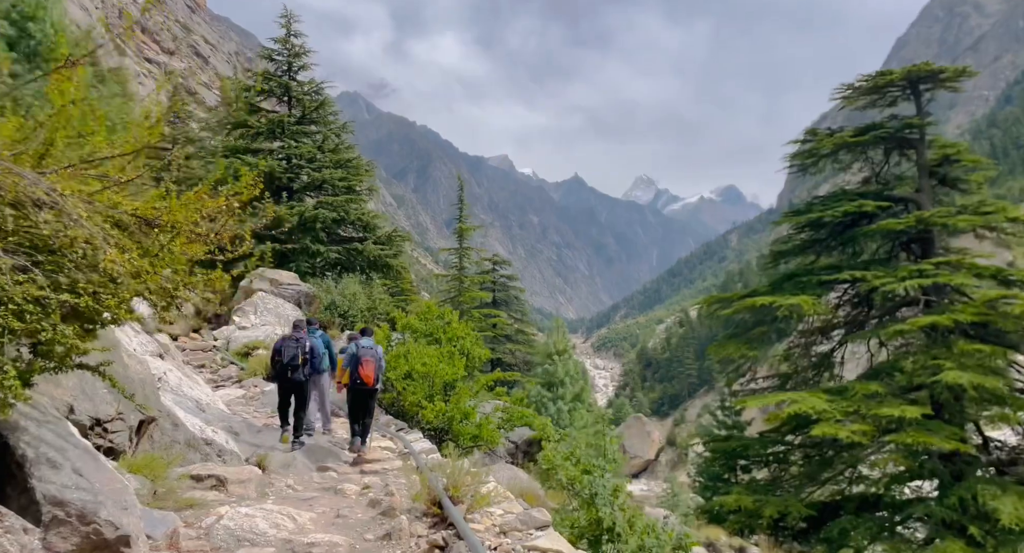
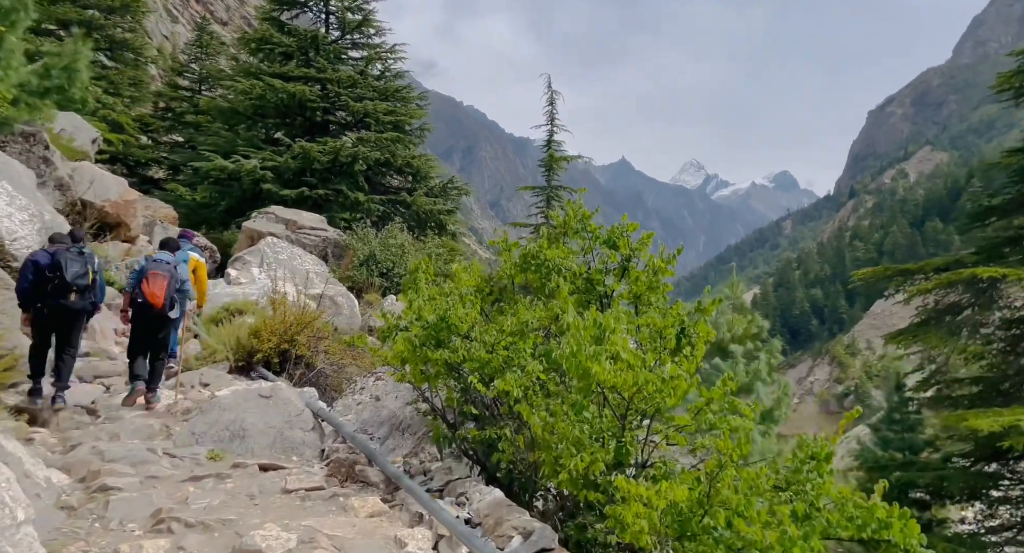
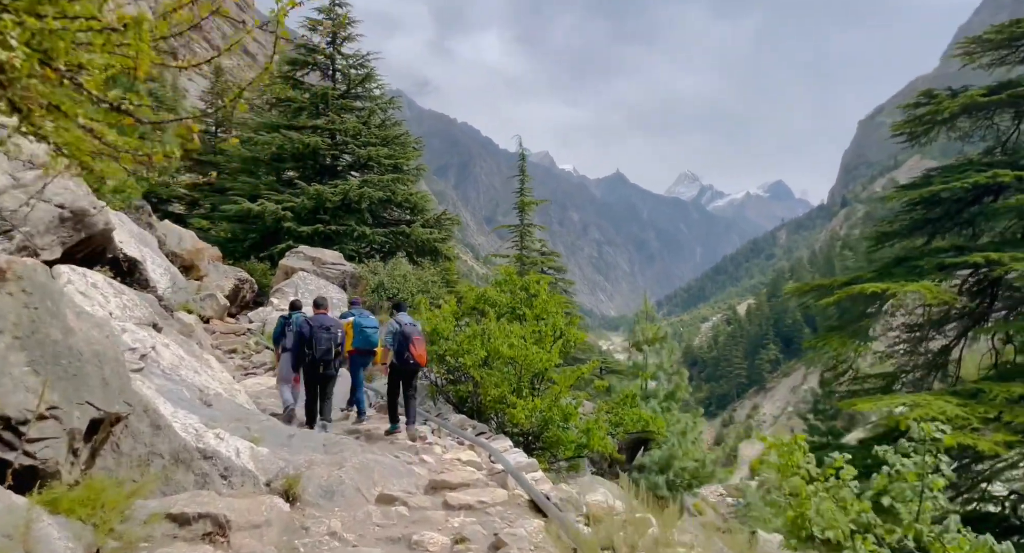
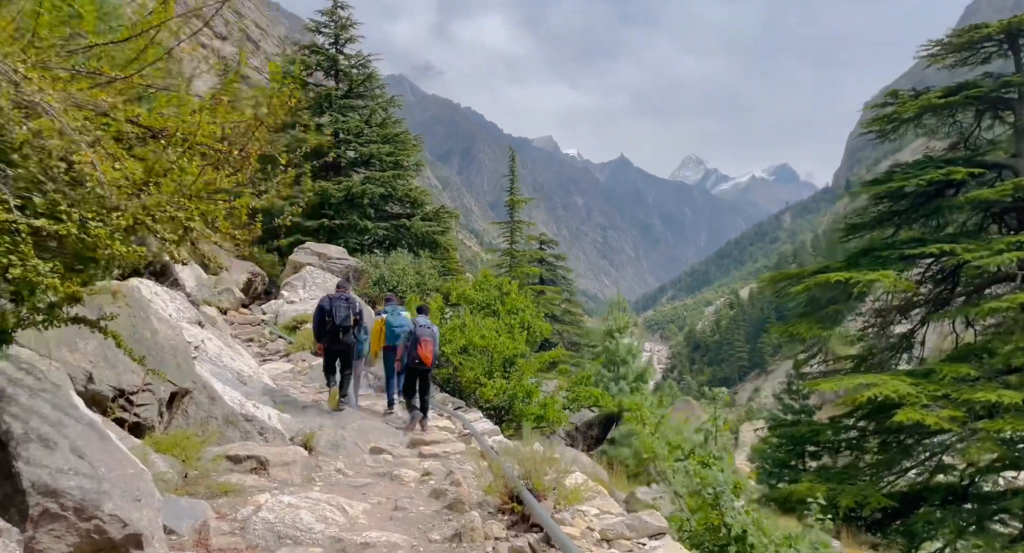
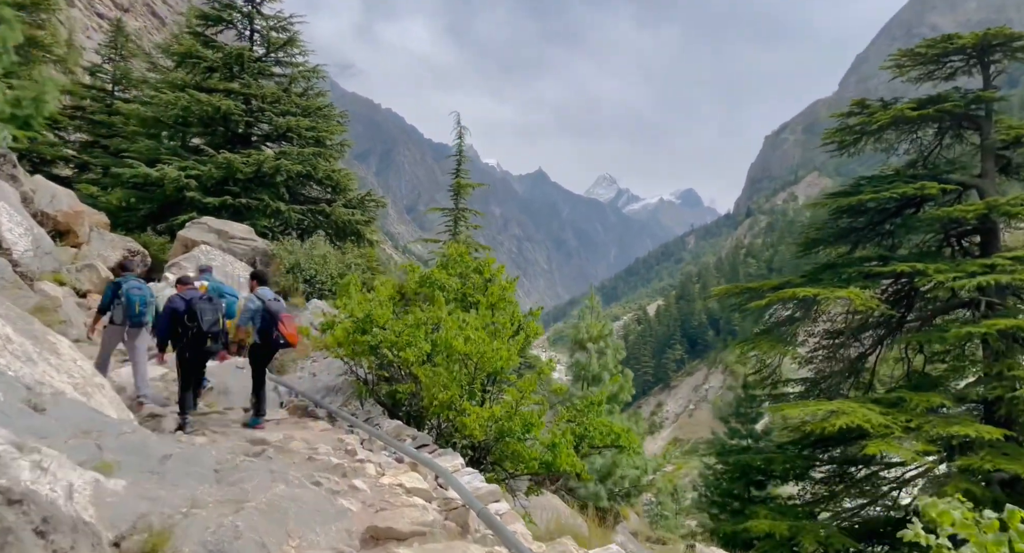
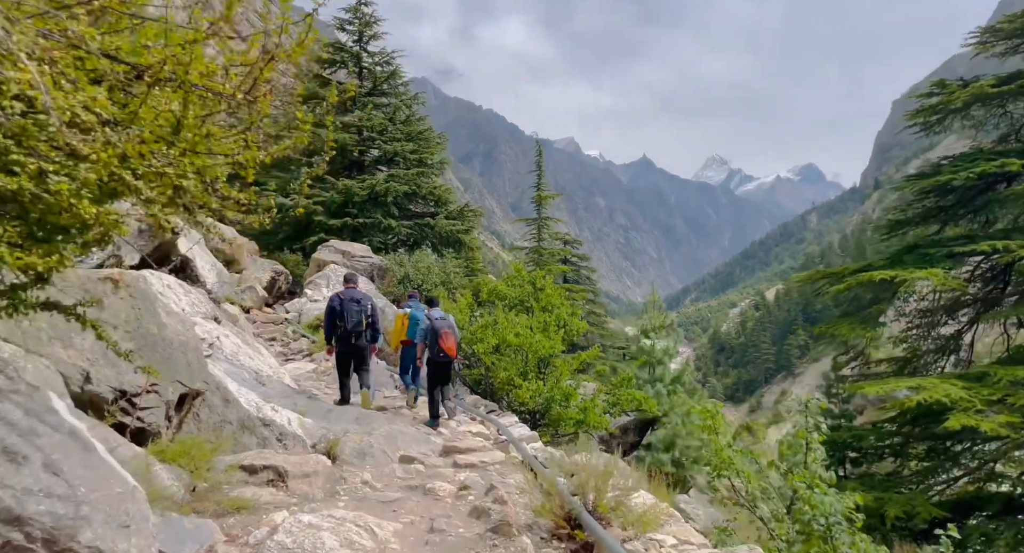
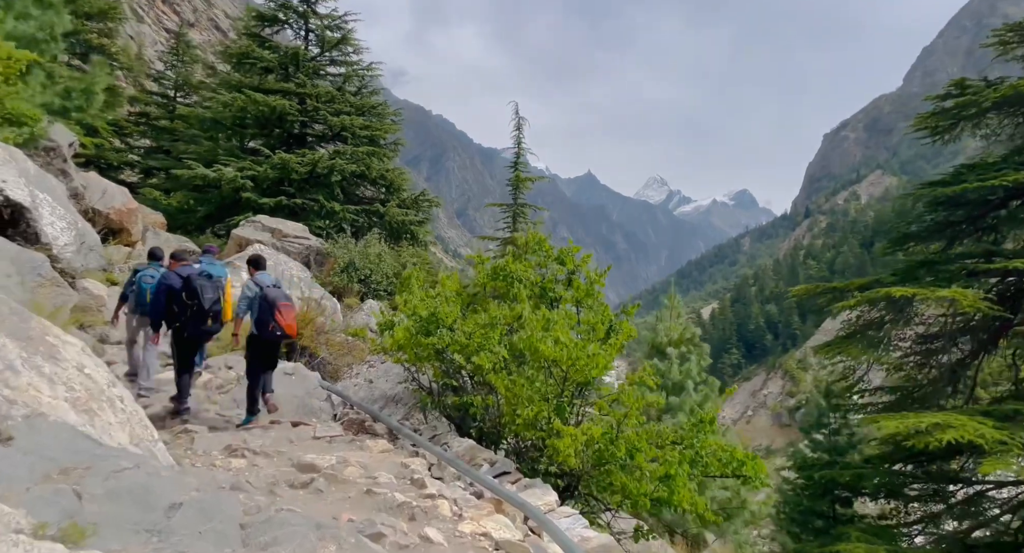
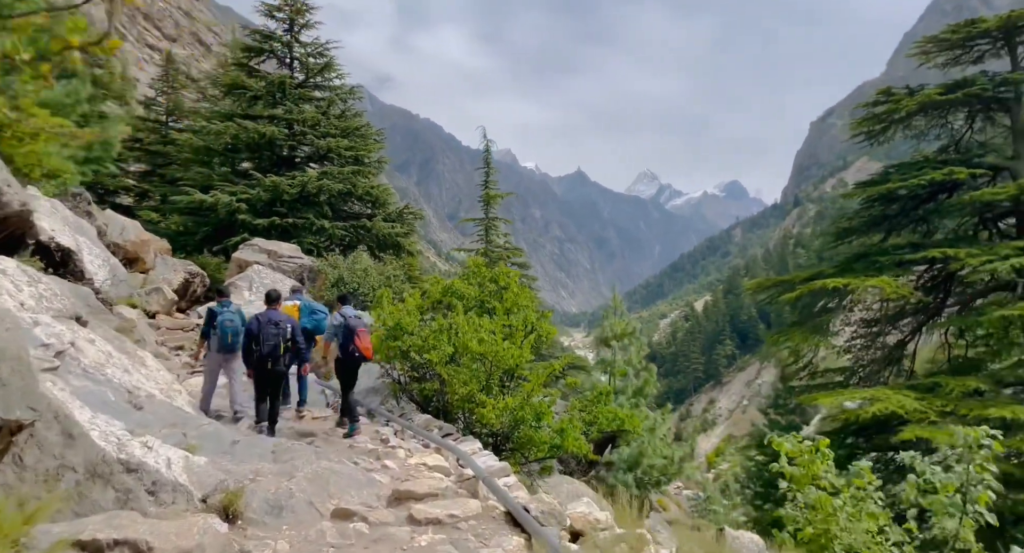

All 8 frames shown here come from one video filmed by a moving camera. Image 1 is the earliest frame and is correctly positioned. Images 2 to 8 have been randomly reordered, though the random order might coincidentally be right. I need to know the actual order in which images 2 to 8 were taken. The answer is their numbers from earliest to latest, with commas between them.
4, 6, 3, 8, 5, 7, 2
